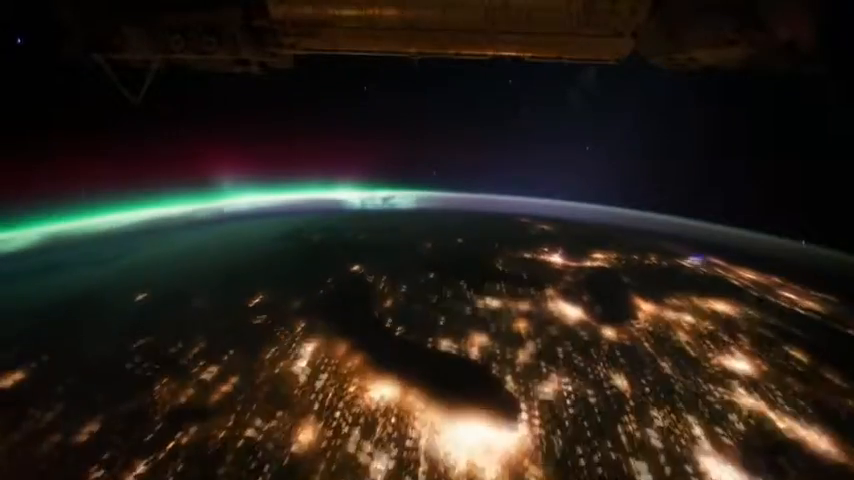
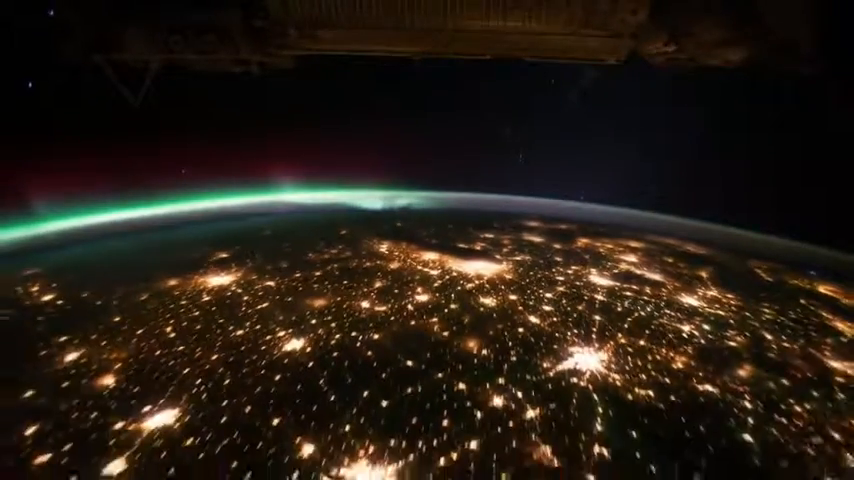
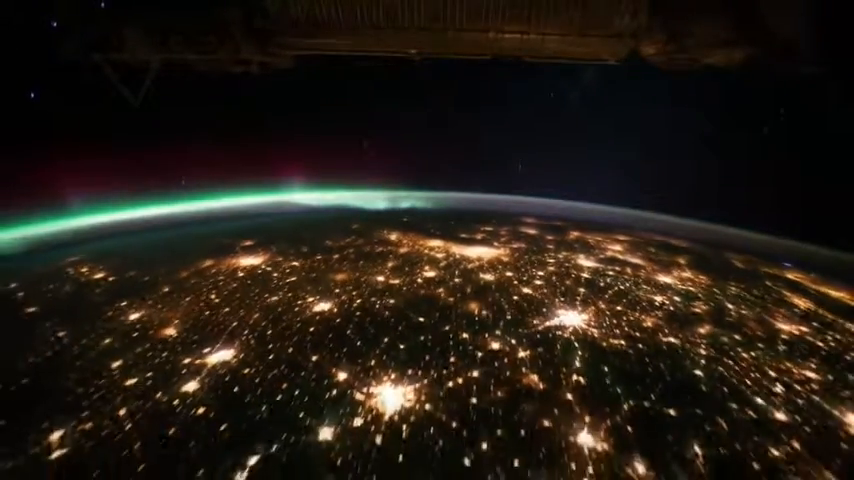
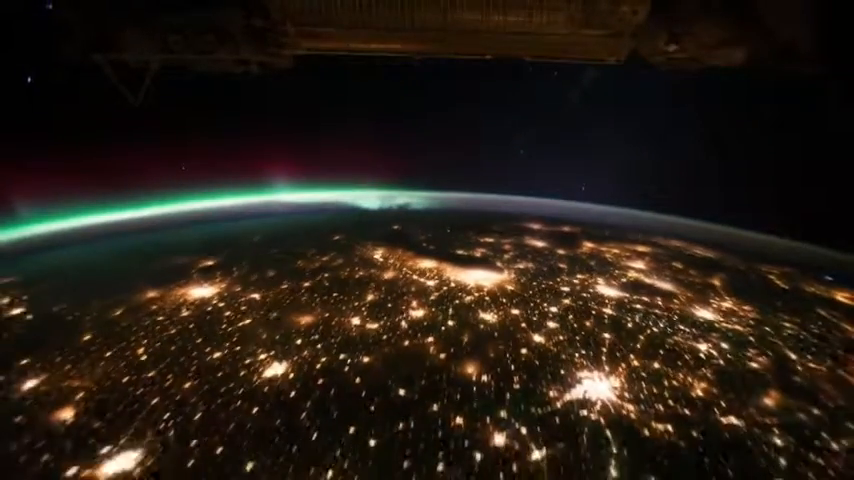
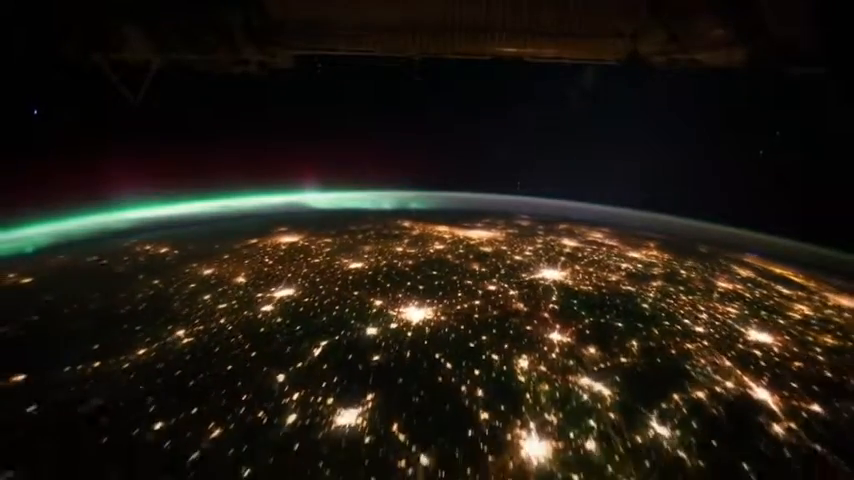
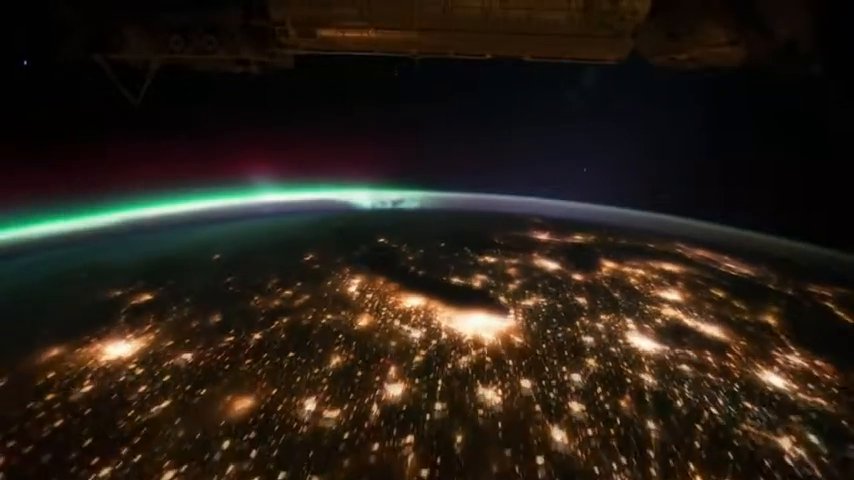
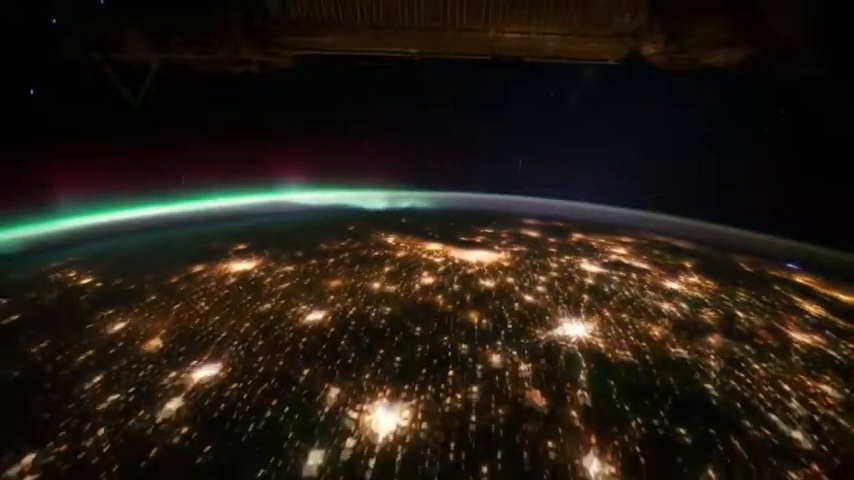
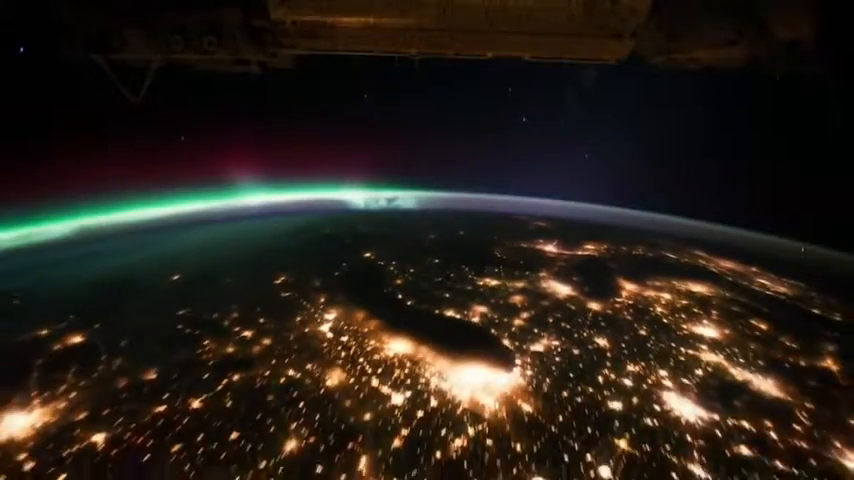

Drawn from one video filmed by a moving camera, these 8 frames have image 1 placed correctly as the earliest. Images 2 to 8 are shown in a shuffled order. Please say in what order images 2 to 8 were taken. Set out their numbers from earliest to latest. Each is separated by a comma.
8, 6, 4, 2, 7, 3, 5
